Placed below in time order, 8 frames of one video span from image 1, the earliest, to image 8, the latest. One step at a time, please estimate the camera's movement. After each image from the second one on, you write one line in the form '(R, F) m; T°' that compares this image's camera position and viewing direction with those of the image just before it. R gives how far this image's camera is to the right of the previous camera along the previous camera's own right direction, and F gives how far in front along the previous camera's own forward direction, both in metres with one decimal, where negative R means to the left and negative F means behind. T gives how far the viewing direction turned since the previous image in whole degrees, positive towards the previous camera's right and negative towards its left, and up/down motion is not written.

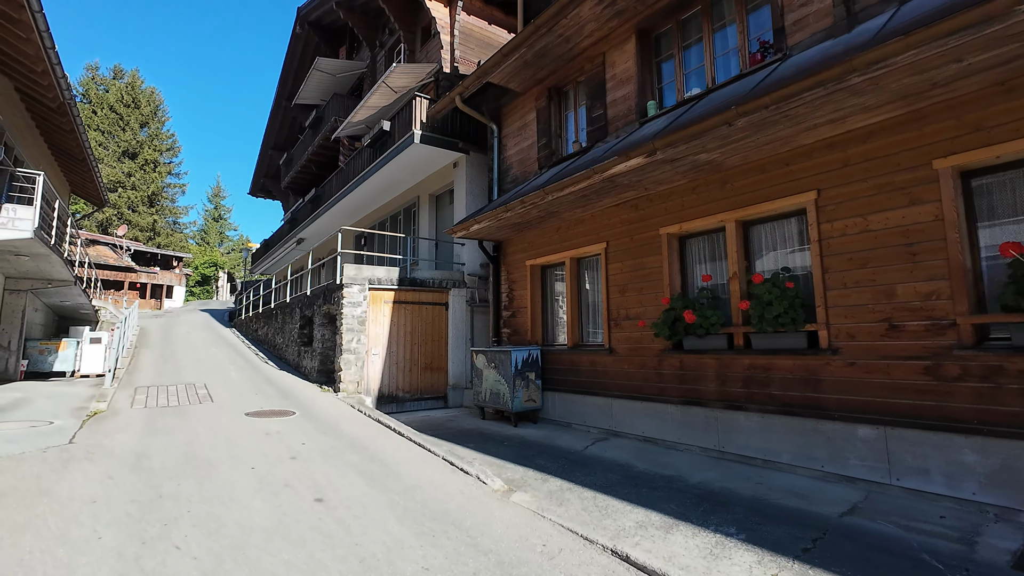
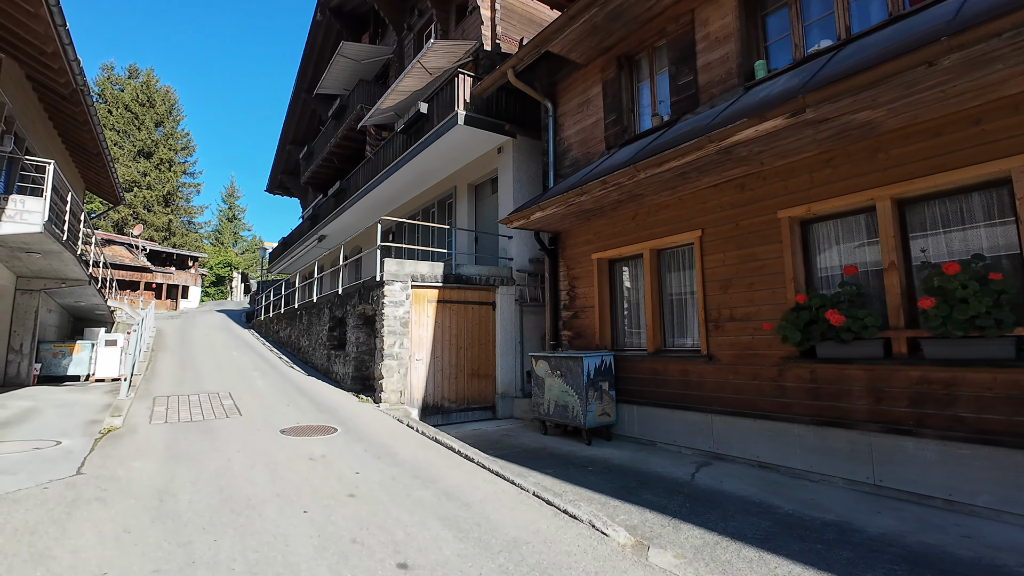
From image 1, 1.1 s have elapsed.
(-0.8, +1.0) m; -1°
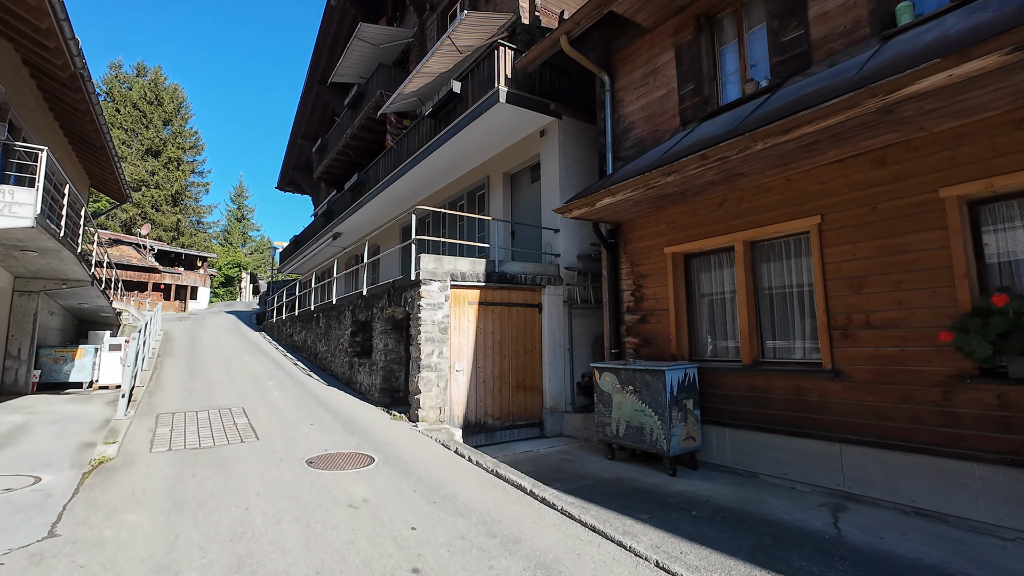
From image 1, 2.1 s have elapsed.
(-0.7, +1.1) m; -1°
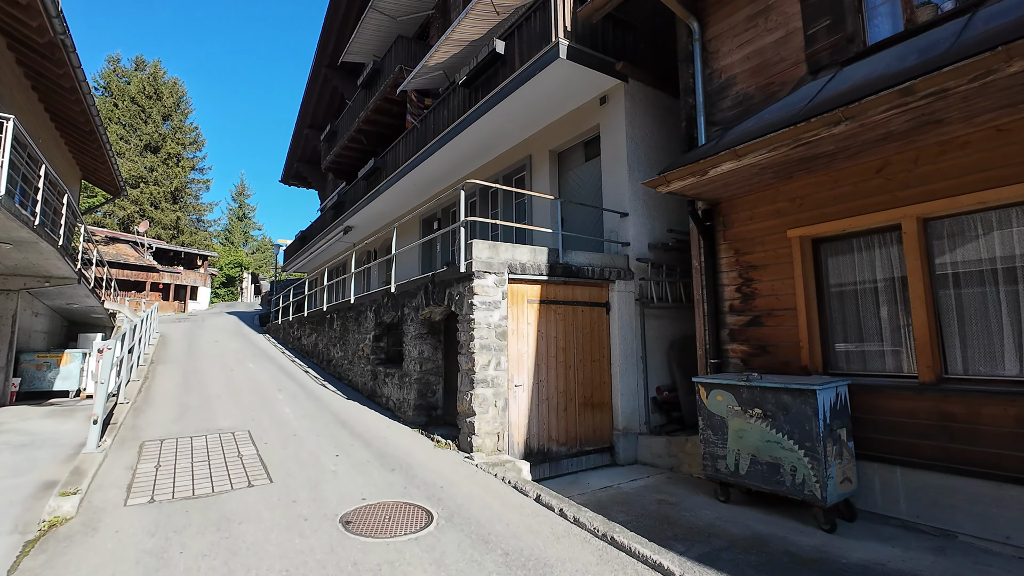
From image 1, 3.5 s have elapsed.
(-0.8, +1.4) m; 0°
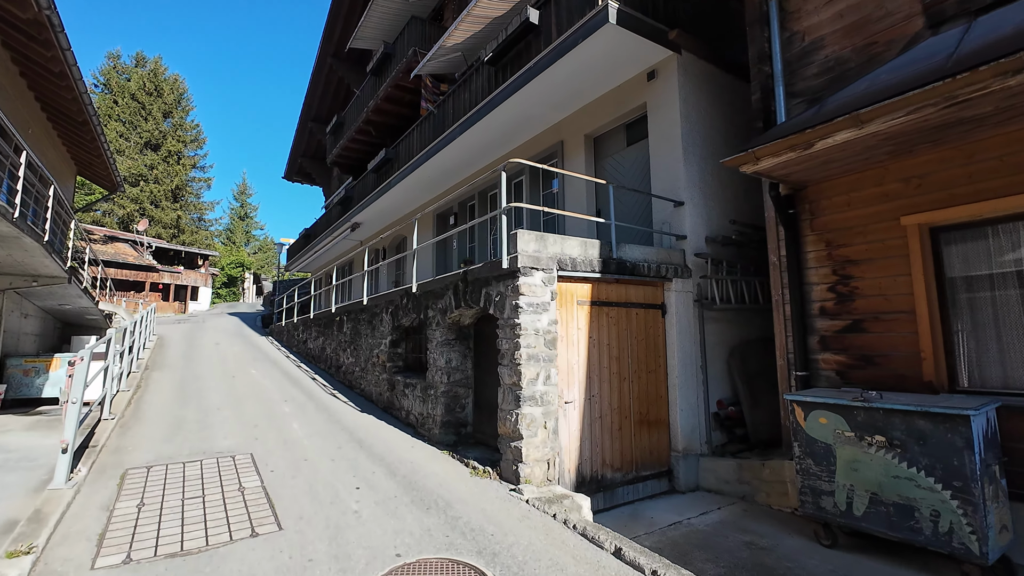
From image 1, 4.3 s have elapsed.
(-0.5, +0.9) m; 0°
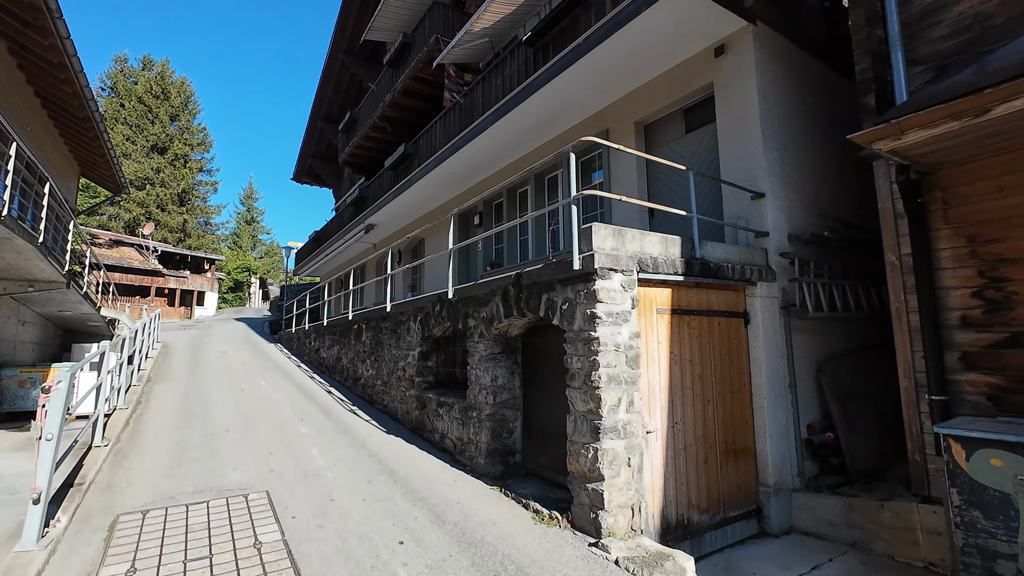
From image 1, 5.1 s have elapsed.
(-0.5, +0.8) m; -1°
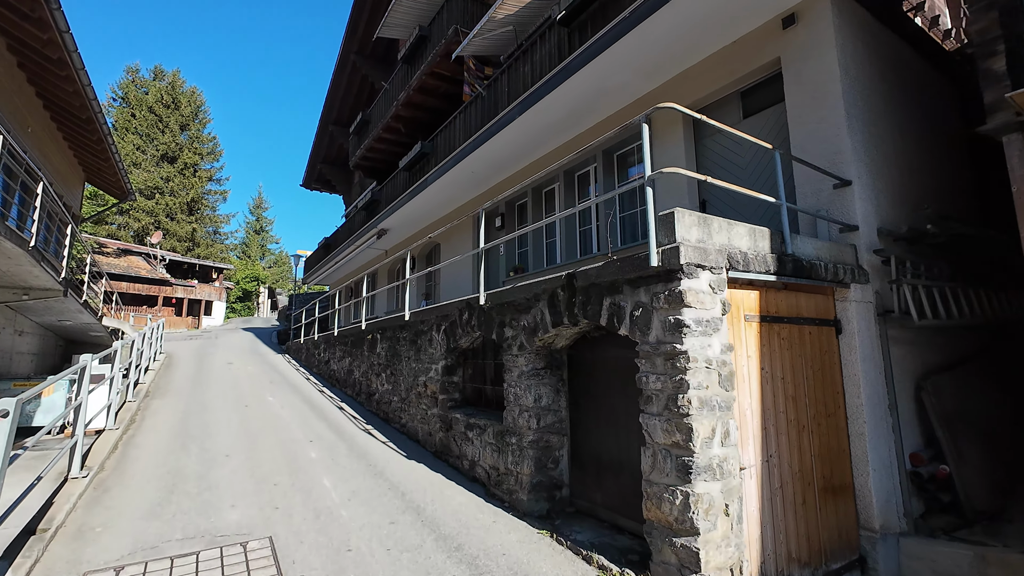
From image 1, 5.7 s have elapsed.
(-0.3, +0.8) m; -1°
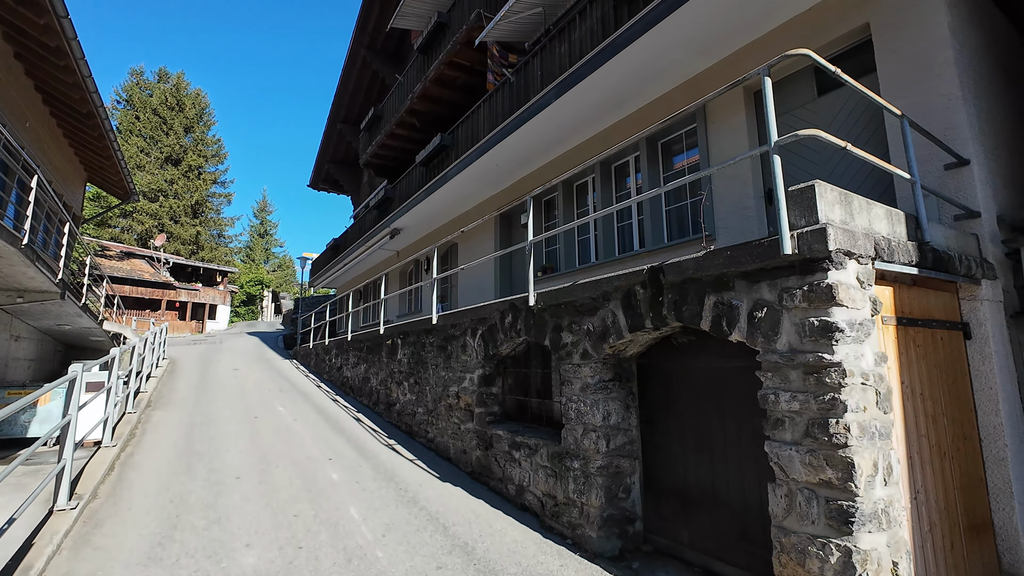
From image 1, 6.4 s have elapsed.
(-0.5, +0.7) m; 0°
